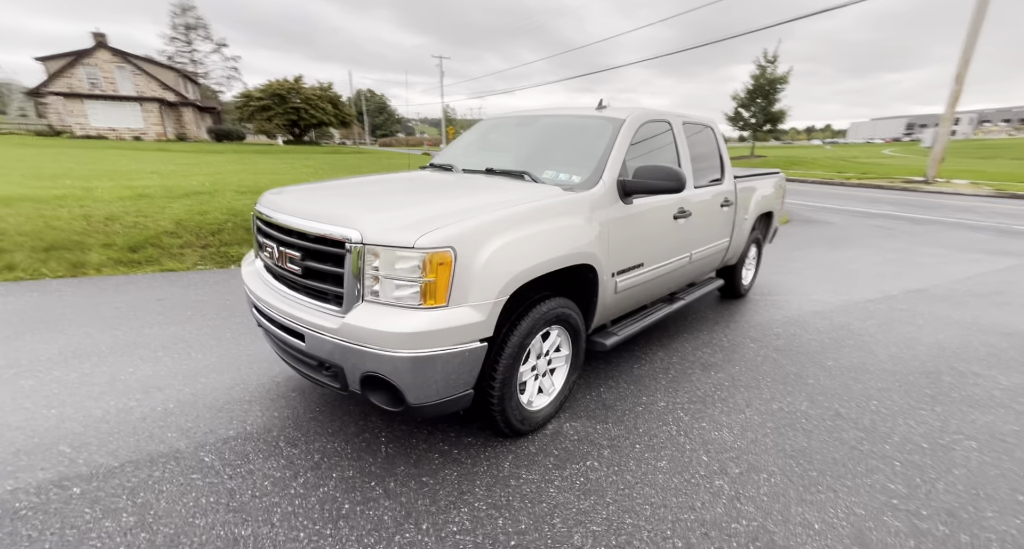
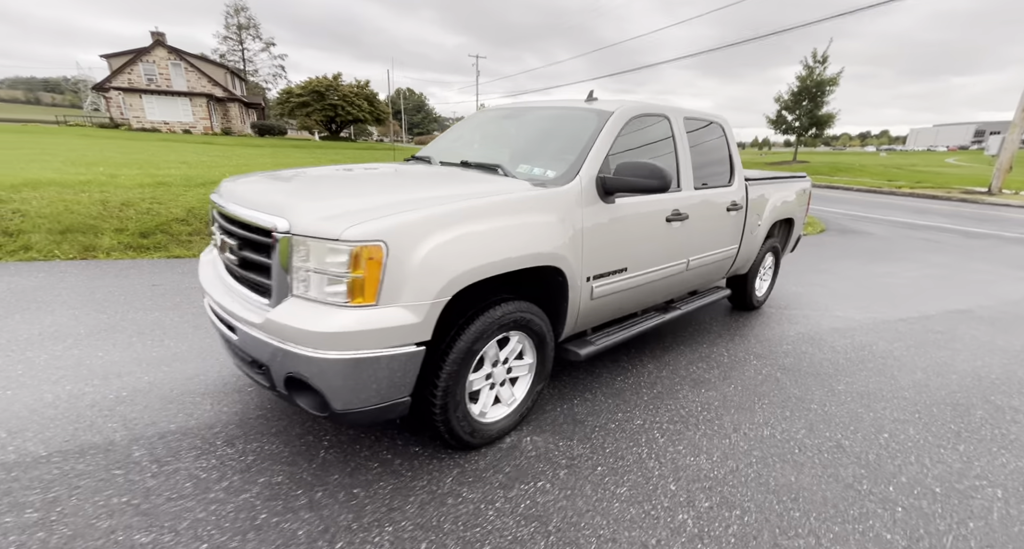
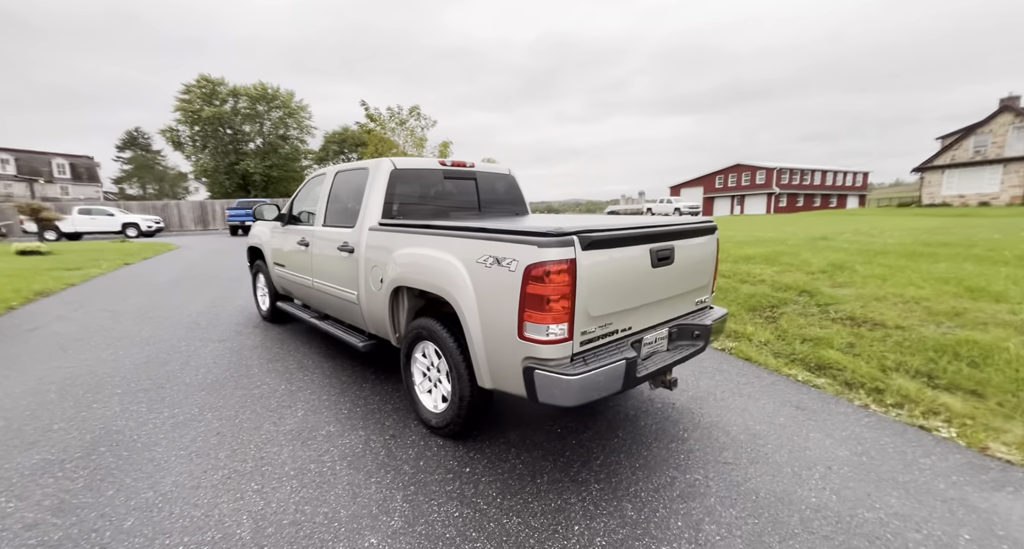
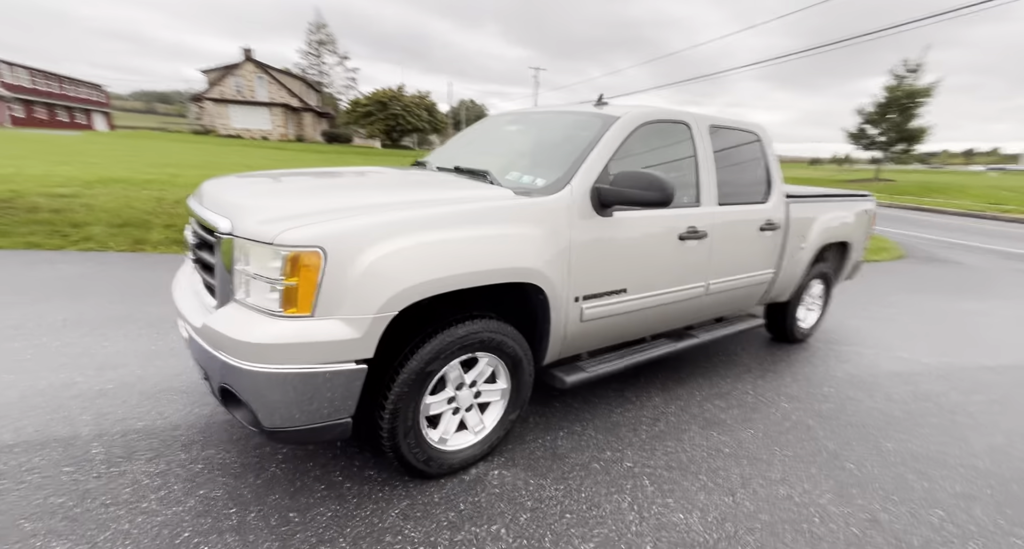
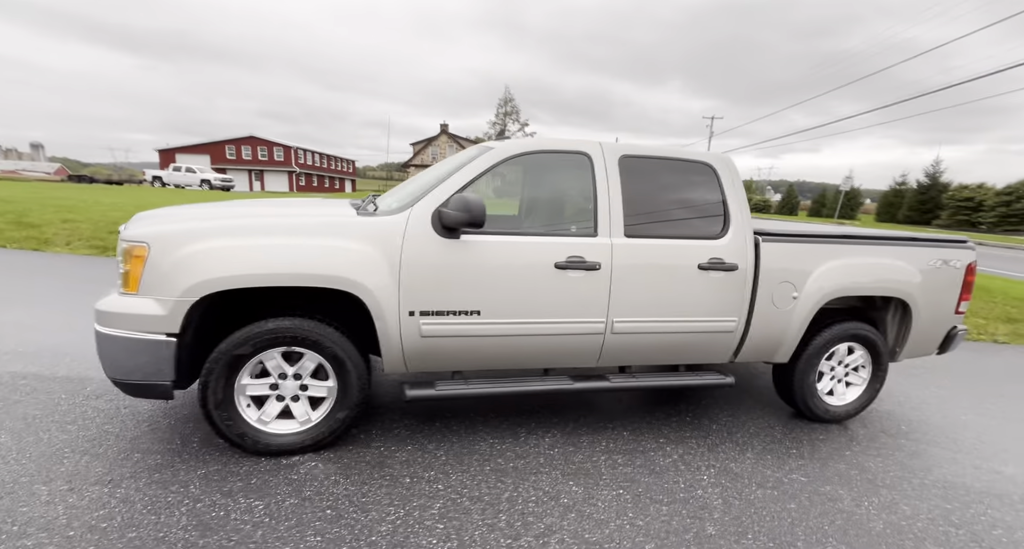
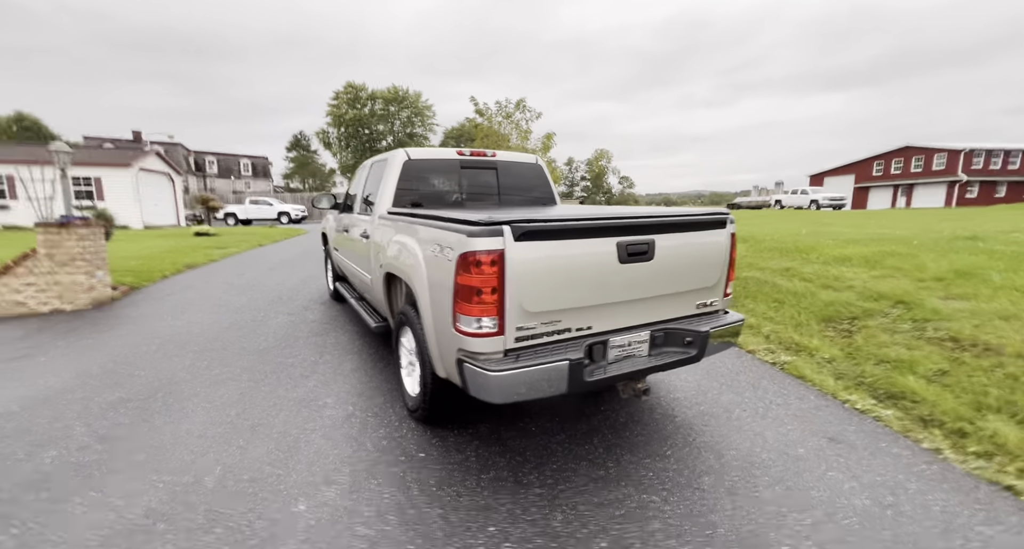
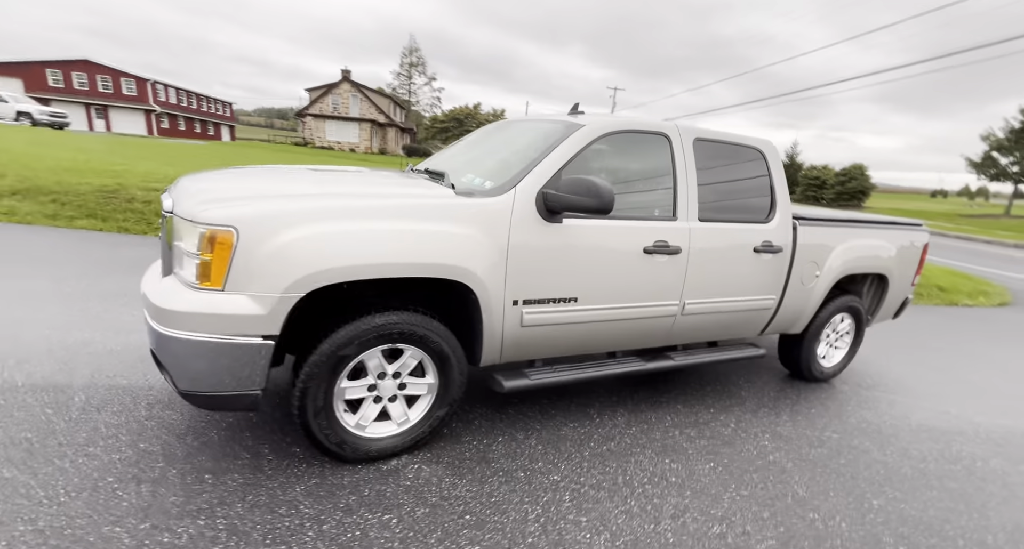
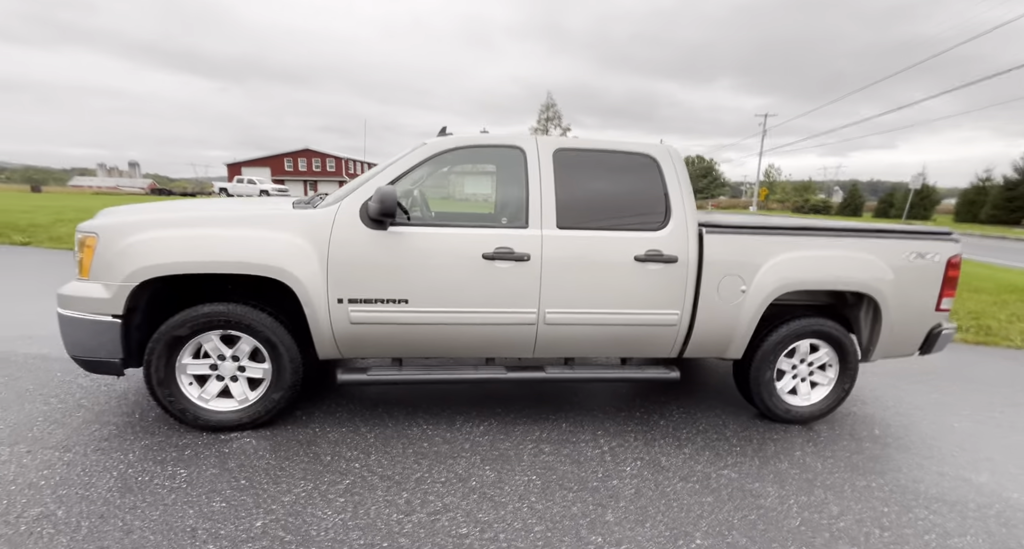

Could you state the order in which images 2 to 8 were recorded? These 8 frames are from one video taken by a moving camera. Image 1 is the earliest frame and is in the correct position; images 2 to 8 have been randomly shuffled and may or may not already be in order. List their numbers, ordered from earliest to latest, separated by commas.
2, 4, 7, 5, 8, 3, 6
